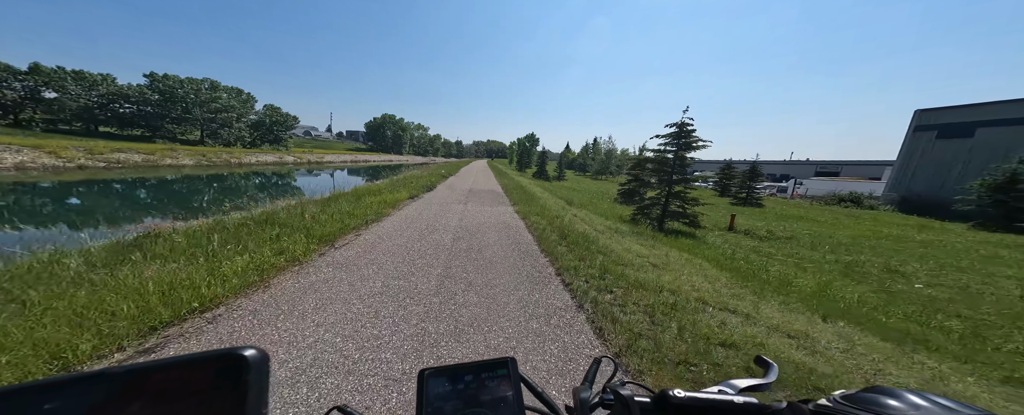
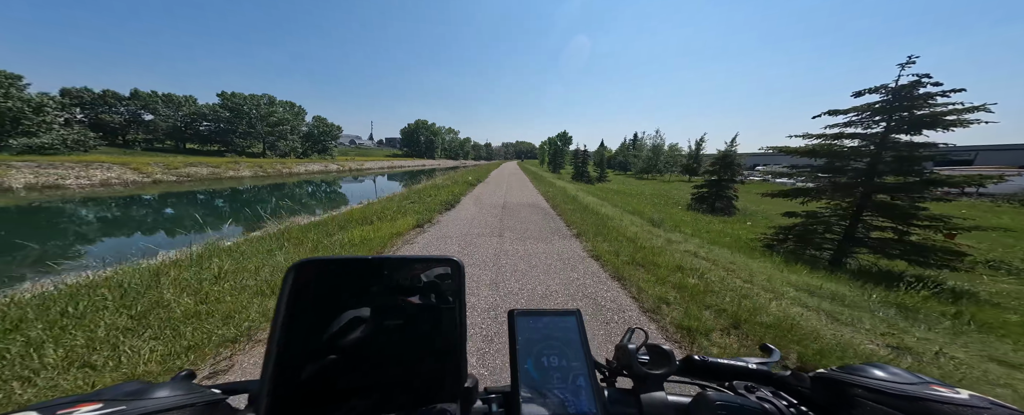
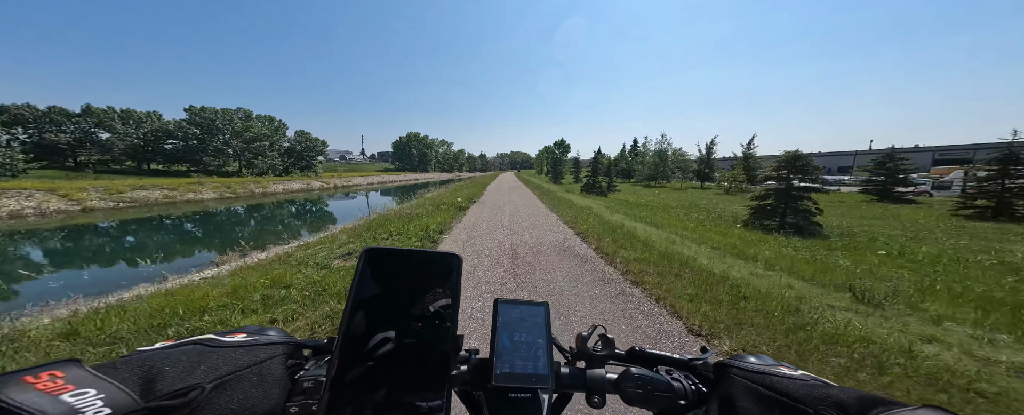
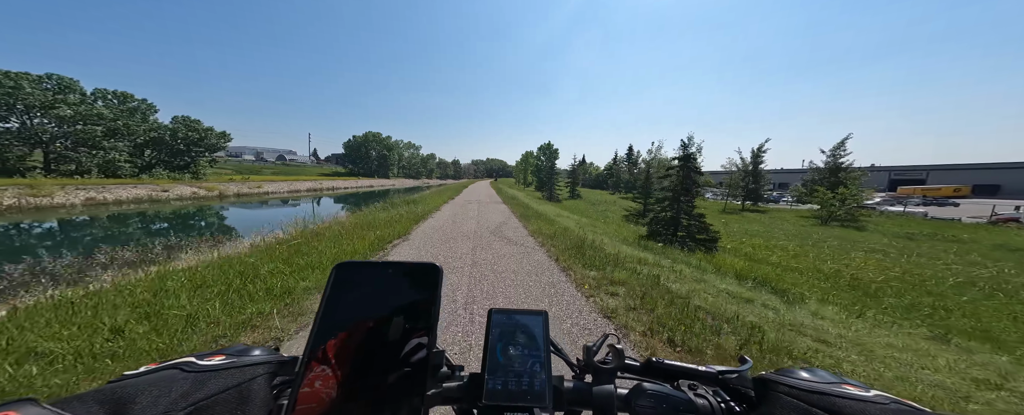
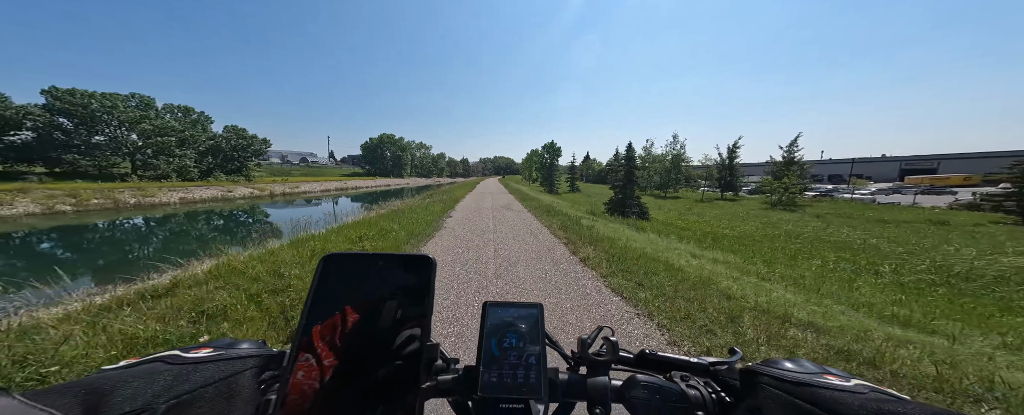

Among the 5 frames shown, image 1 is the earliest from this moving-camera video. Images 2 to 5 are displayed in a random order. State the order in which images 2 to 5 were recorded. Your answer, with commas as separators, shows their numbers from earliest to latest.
2, 3, 5, 4
